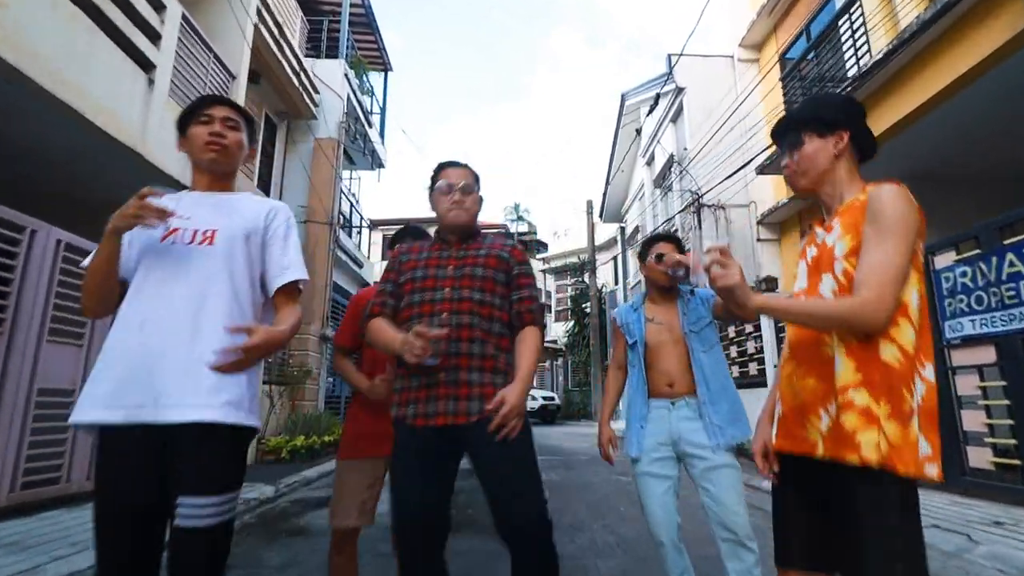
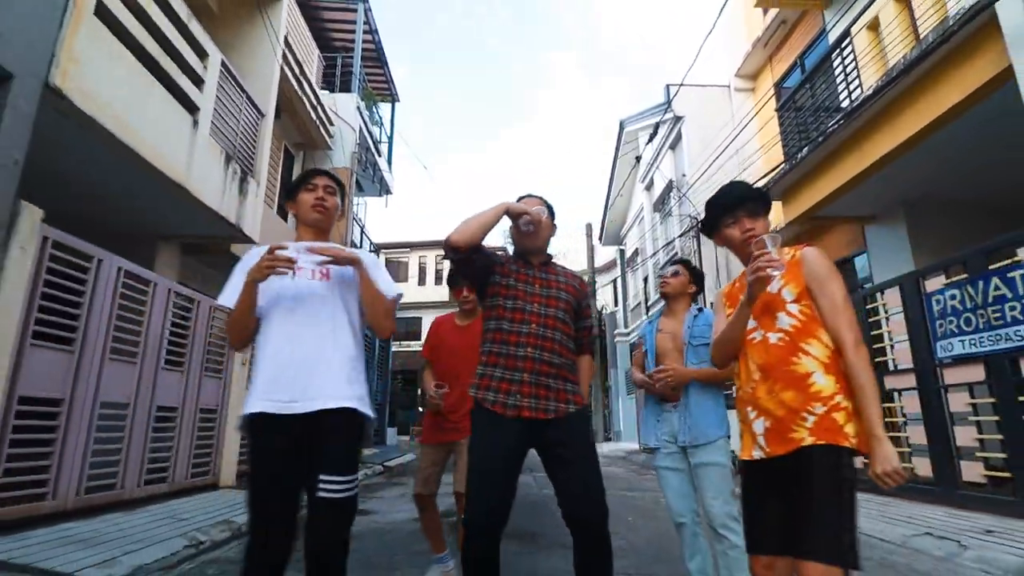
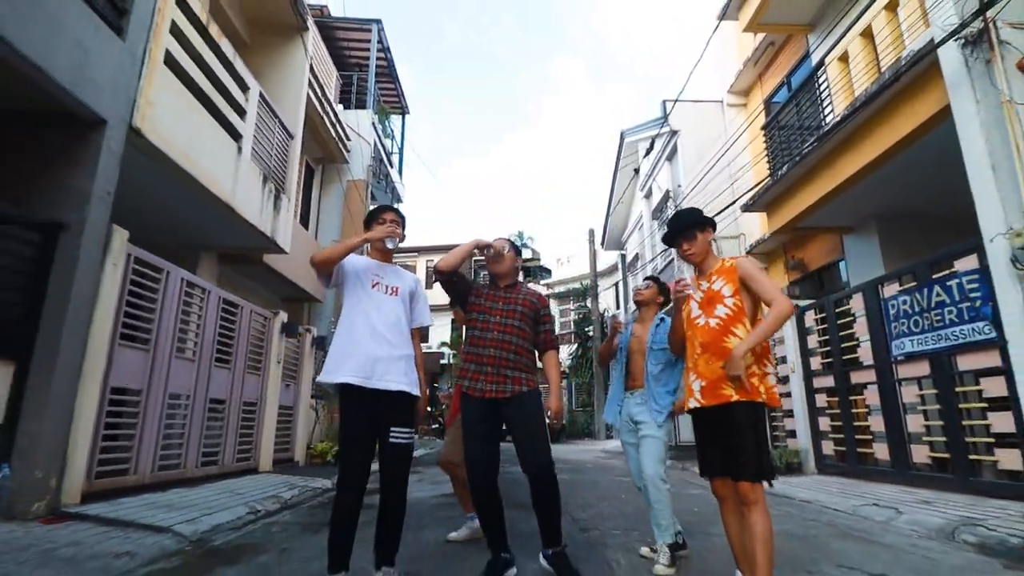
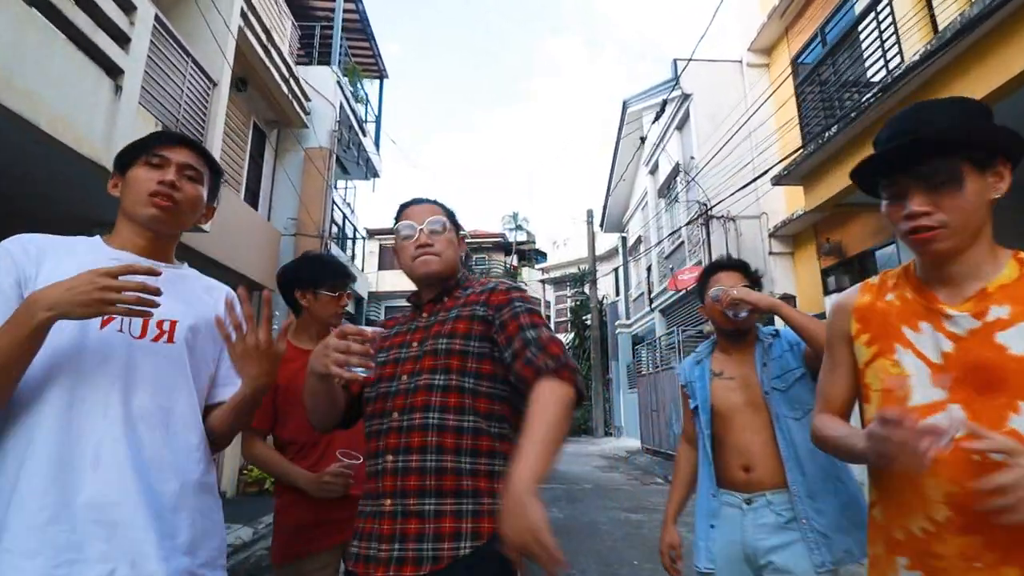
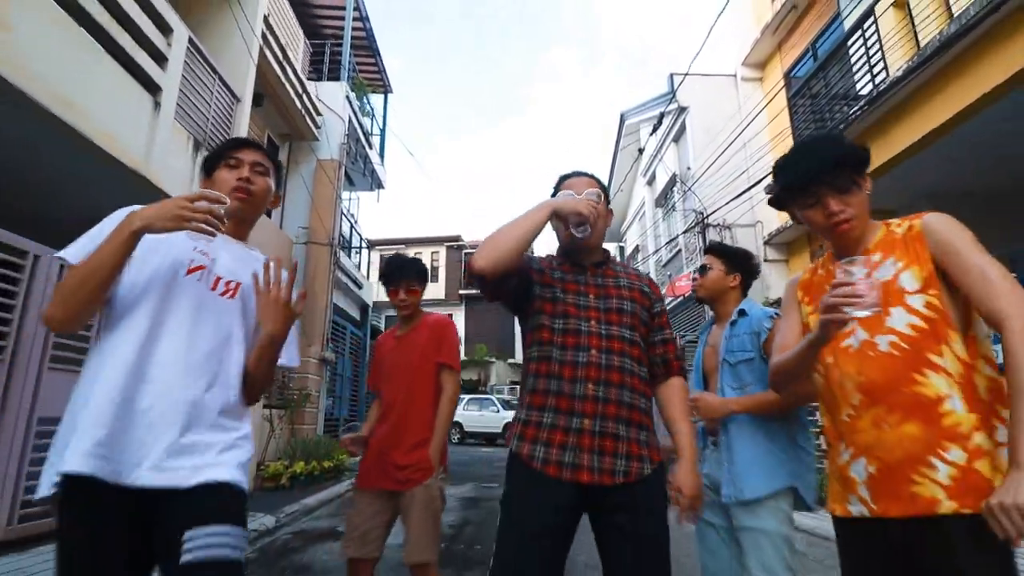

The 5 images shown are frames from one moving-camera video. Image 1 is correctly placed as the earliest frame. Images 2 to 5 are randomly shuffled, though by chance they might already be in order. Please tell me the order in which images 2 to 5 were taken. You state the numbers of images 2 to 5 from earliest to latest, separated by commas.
4, 5, 2, 3
